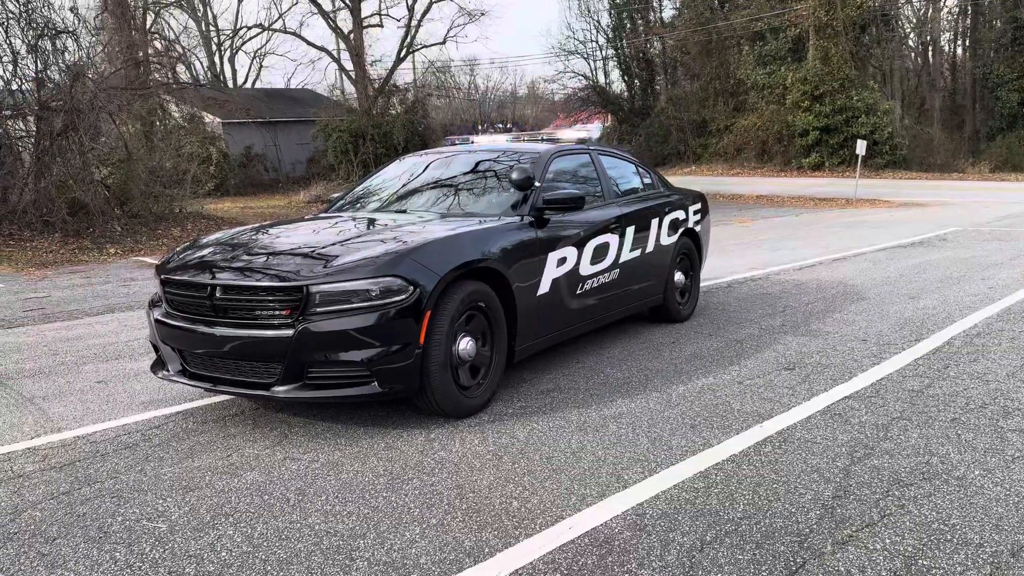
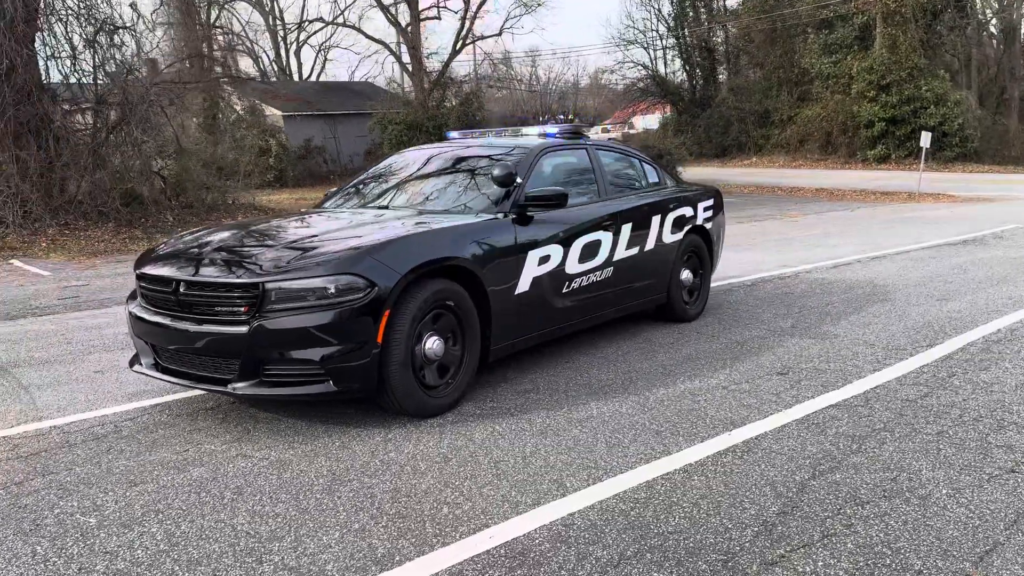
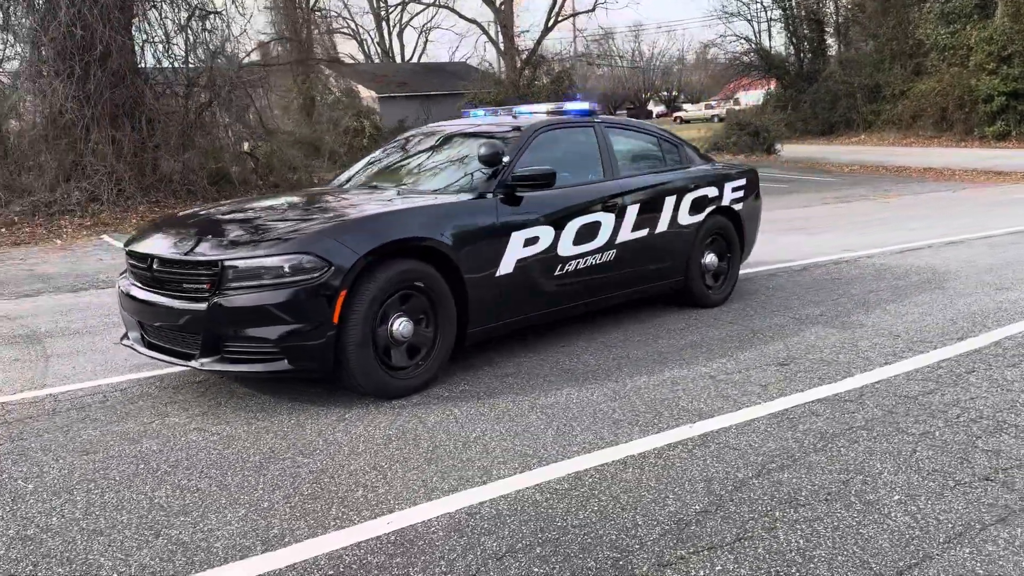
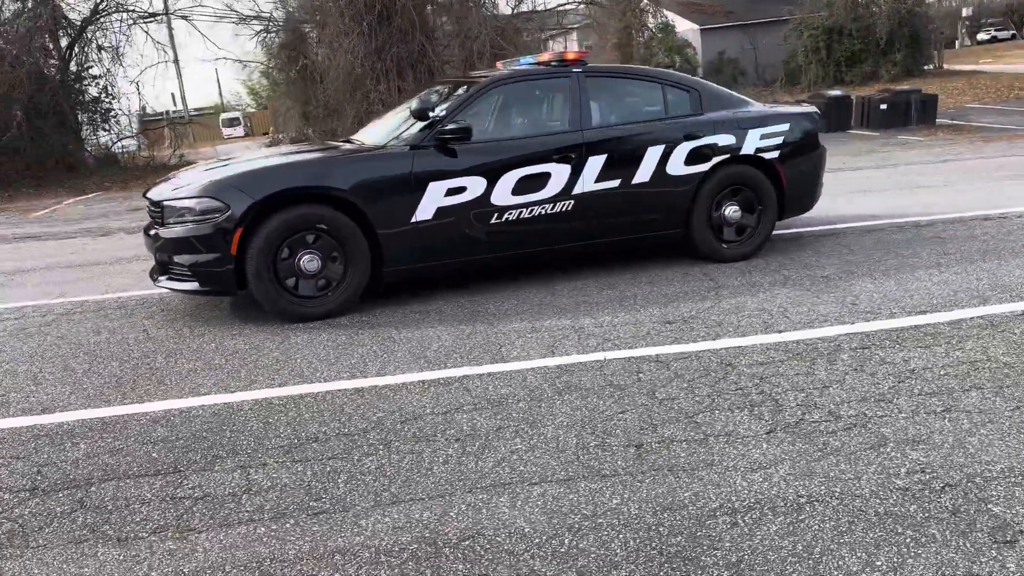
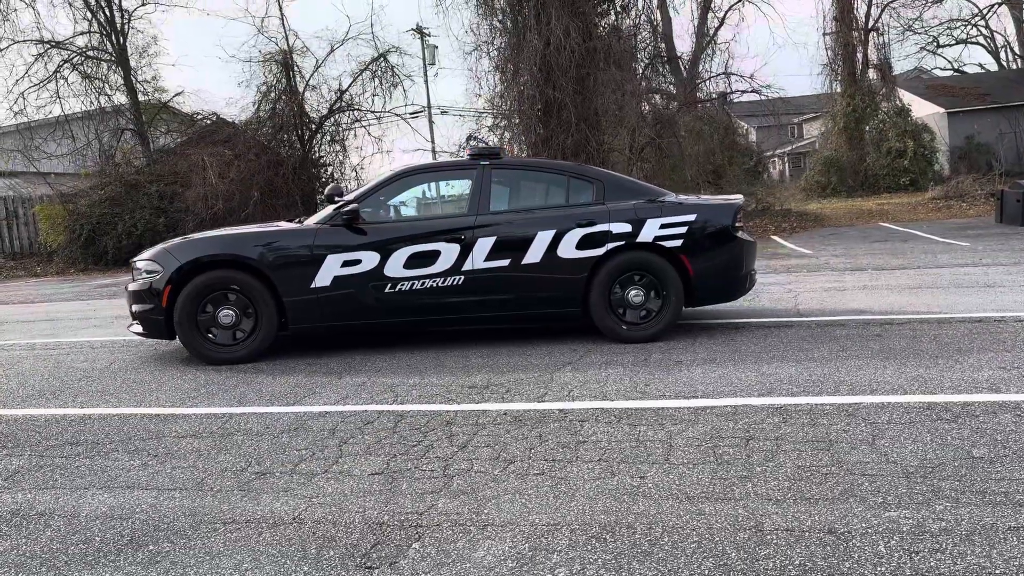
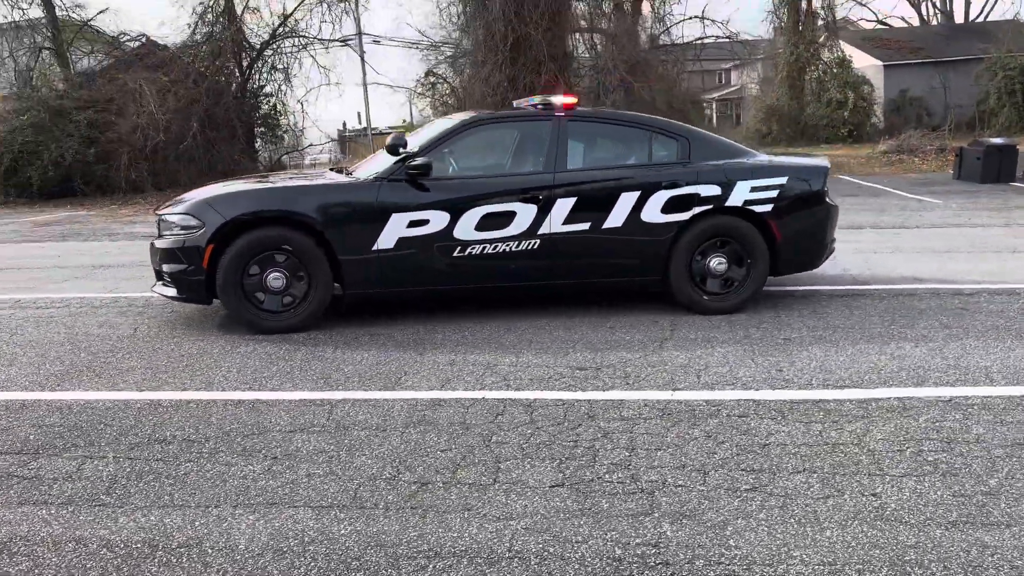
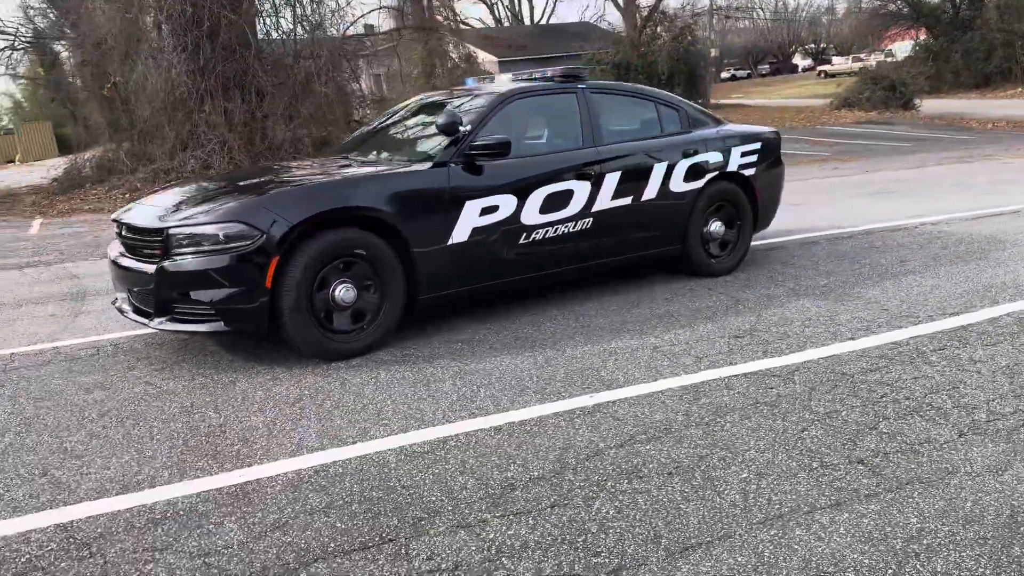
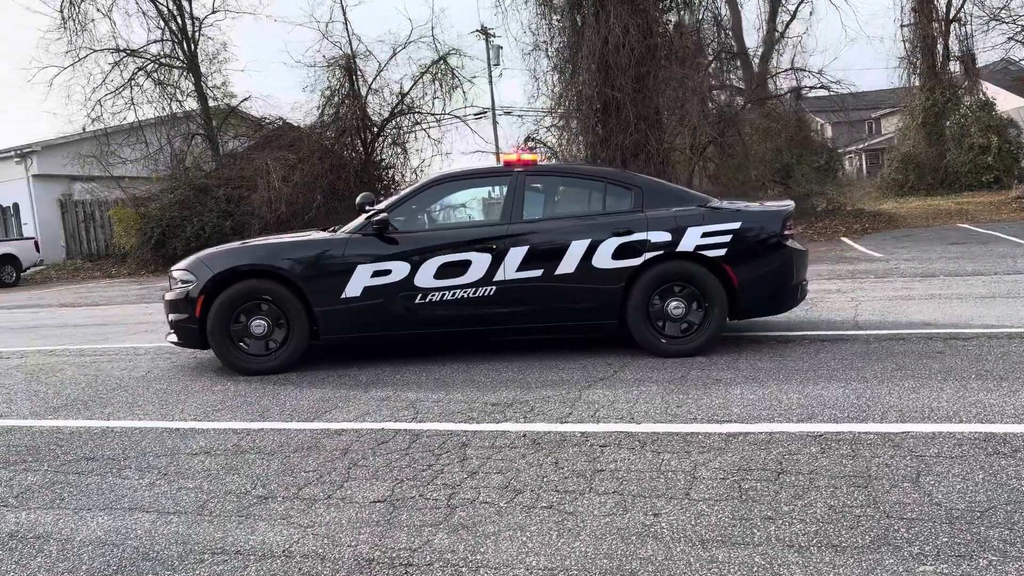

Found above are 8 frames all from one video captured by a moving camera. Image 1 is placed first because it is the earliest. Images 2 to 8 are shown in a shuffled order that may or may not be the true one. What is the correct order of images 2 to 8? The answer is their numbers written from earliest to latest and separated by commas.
2, 3, 7, 4, 6, 5, 8
